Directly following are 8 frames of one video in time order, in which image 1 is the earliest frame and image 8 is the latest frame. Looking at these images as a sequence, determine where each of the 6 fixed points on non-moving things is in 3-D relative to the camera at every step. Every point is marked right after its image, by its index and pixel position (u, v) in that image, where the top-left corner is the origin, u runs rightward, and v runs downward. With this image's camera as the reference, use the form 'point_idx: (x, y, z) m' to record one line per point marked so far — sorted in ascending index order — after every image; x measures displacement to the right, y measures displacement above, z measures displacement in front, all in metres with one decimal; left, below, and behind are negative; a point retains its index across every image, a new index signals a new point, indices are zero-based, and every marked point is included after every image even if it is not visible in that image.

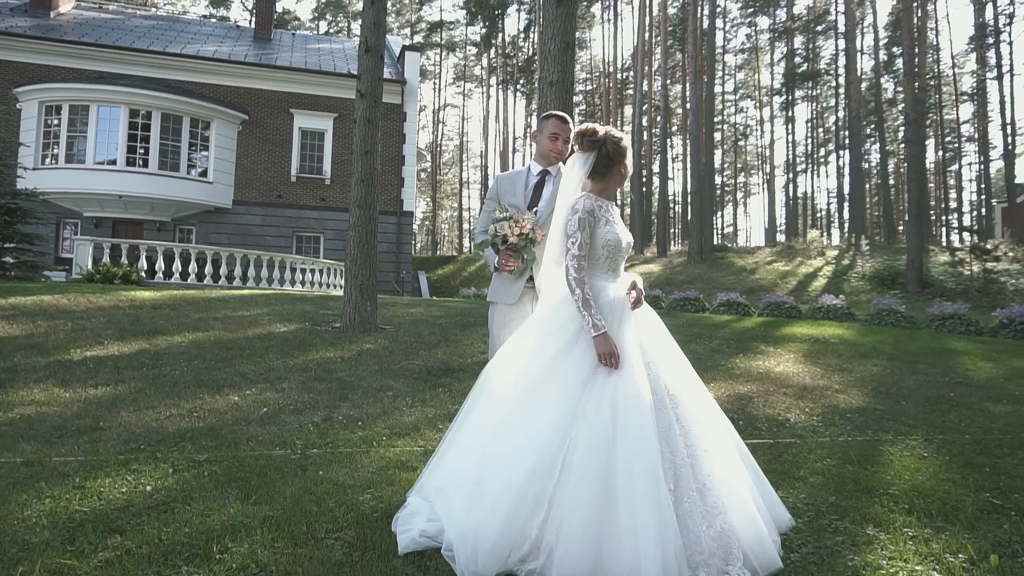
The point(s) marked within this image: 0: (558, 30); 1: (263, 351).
0: (+0.6, +3.3, +9.1) m
1: (-2.9, -0.7, +8.3) m
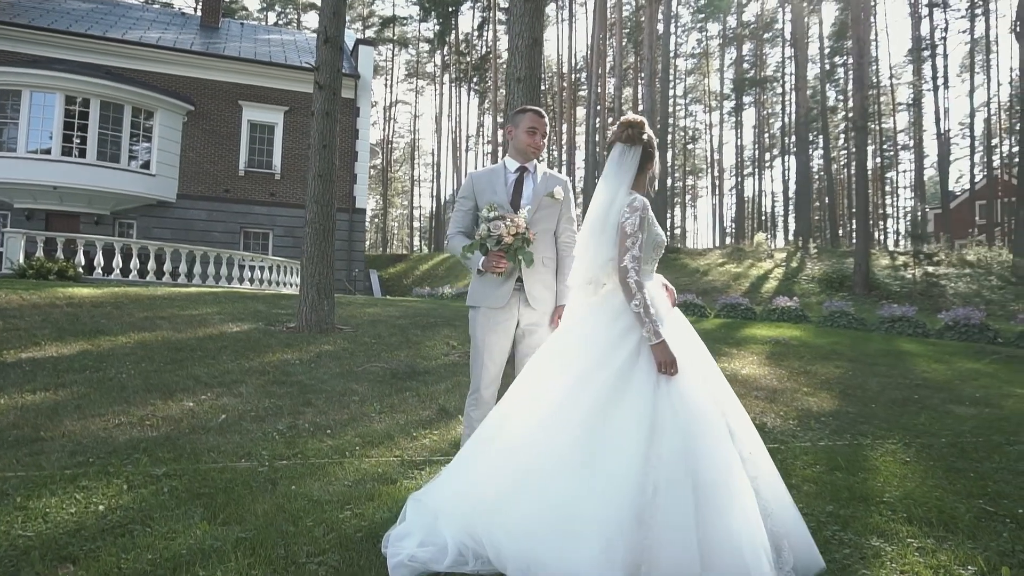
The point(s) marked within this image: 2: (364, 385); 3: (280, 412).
0: (+0.2, +3.3, +8.9) m
1: (-3.3, -0.7, +7.8) m
2: (-1.4, -0.9, +6.7) m
3: (-1.7, -0.9, +5.3) m
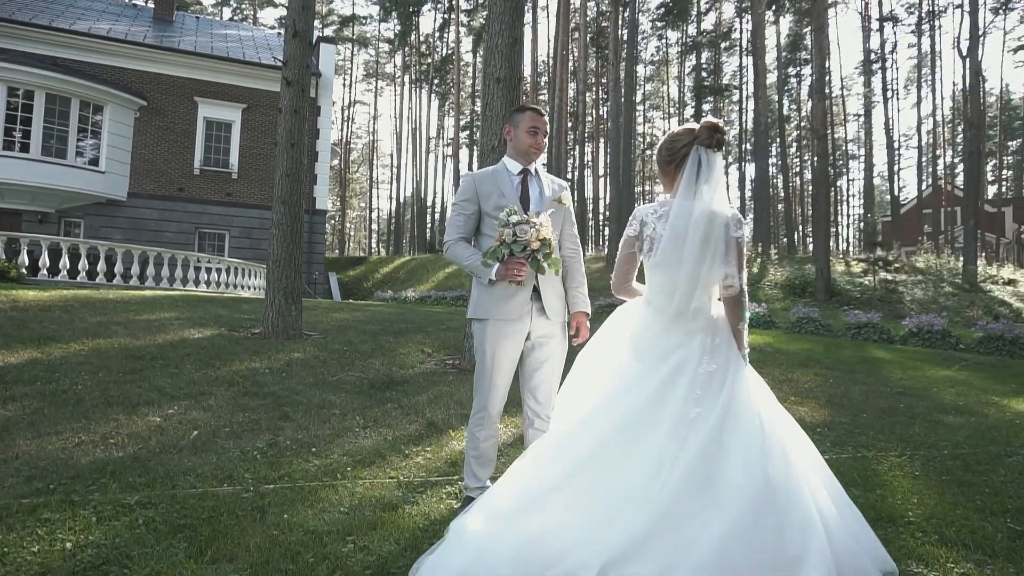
0: (-0.1, +3.2, +8.7) m
1: (-3.5, -0.8, +7.4) m
2: (-1.5, -1.0, +6.3) m
3: (-1.8, -1.0, +5.0) m
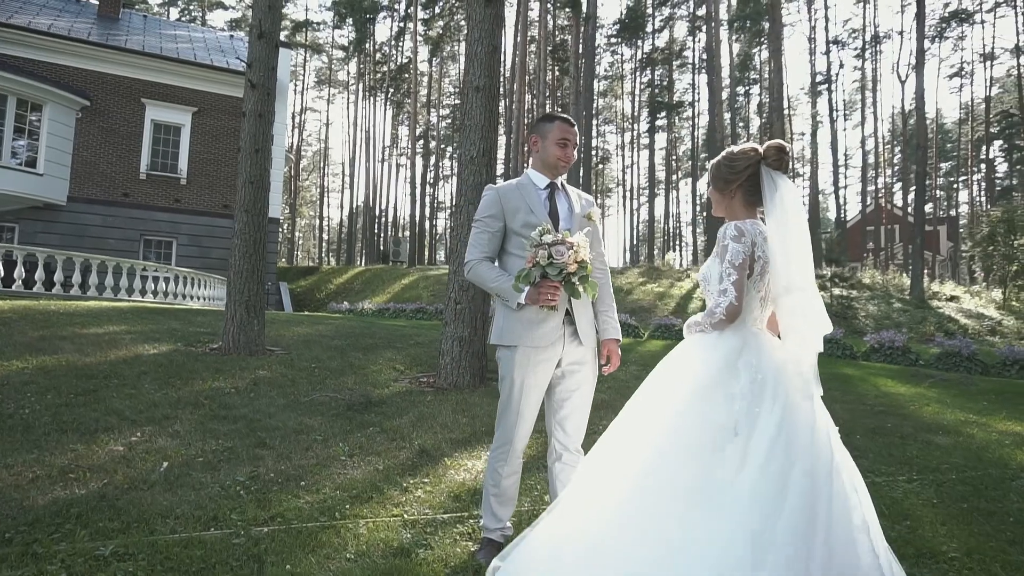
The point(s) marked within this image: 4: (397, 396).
0: (-0.3, +3.1, +8.4) m
1: (-3.7, -0.9, +6.8) m
2: (-1.6, -1.1, +5.9) m
3: (-1.8, -1.1, +4.5) m
4: (-1.2, -1.1, +7.2) m
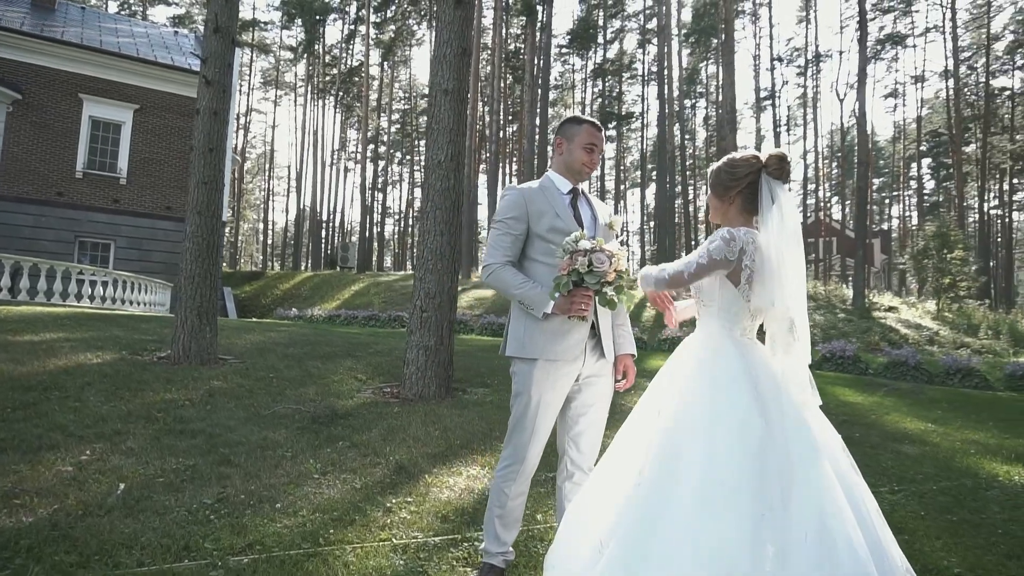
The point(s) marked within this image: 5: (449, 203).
0: (-0.7, +3.0, +8.2) m
1: (-3.9, -0.9, +6.3) m
2: (-1.8, -1.2, +5.6) m
3: (-1.9, -1.1, +4.2) m
4: (-1.5, -1.2, +6.9) m
5: (-0.7, +1.0, +8.3) m
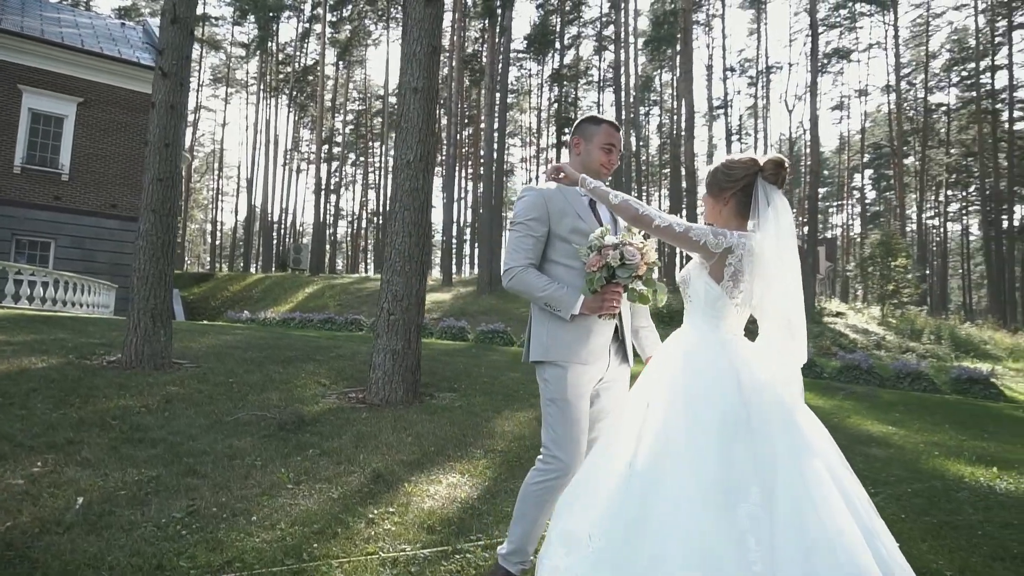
0: (-1.0, +2.9, +8.1) m
1: (-4.1, -0.9, +6.0) m
2: (-2.0, -1.2, +5.3) m
3: (-1.9, -1.1, +4.0) m
4: (-1.8, -1.2, +6.7) m
5: (-1.1, +1.0, +8.1) m
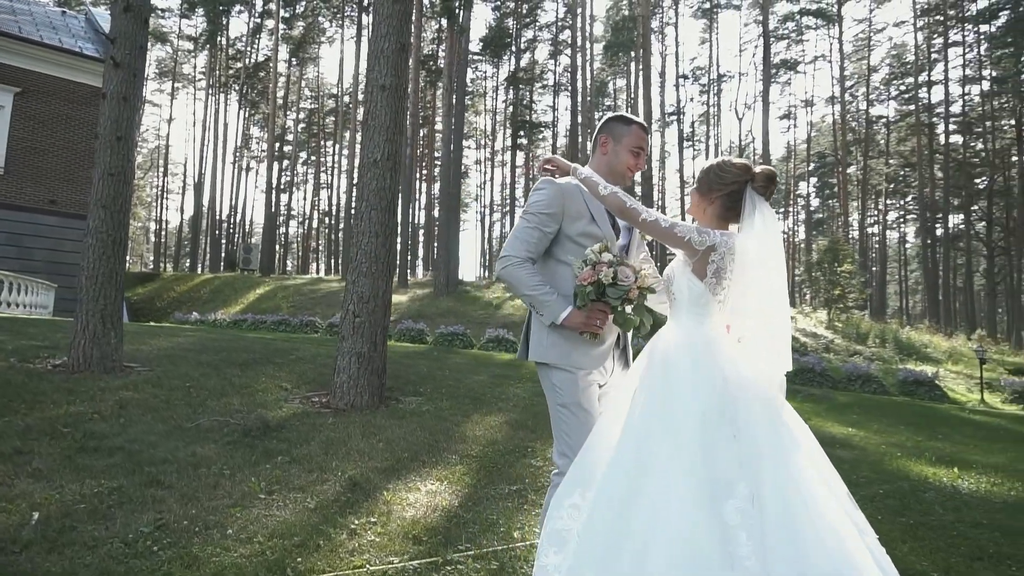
0: (-1.3, +2.9, +7.9) m
1: (-4.3, -0.9, +5.6) m
2: (-2.2, -1.2, +5.1) m
3: (-2.0, -1.1, +3.7) m
4: (-2.0, -1.2, +6.5) m
5: (-1.4, +1.0, +8.0) m
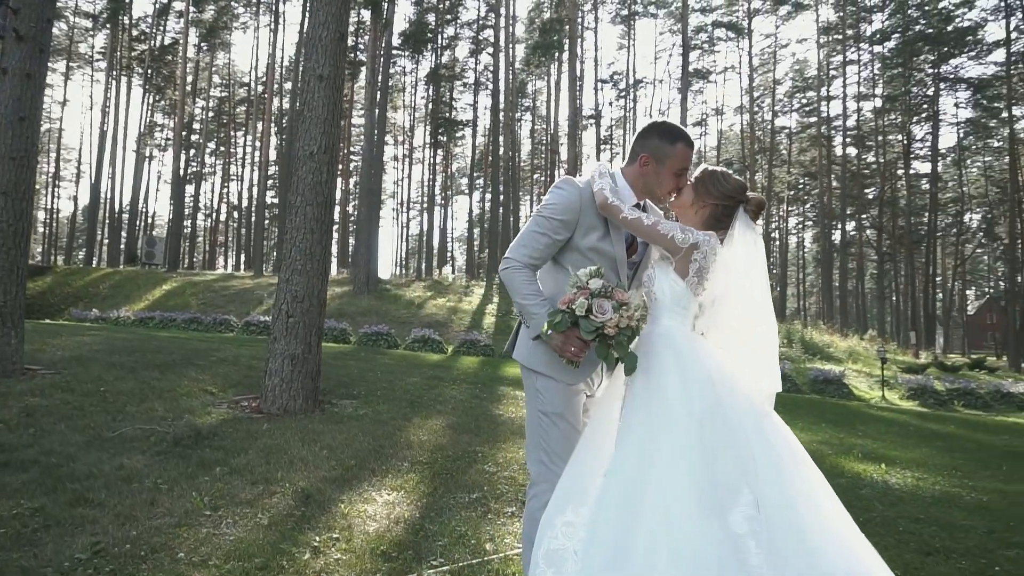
0: (-1.9, +2.9, +7.6) m
1: (-4.7, -0.9, +4.9) m
2: (-2.5, -1.2, +4.7) m
3: (-2.2, -1.1, +3.3) m
4: (-2.5, -1.2, +6.1) m
5: (-2.1, +1.0, +7.6) m
